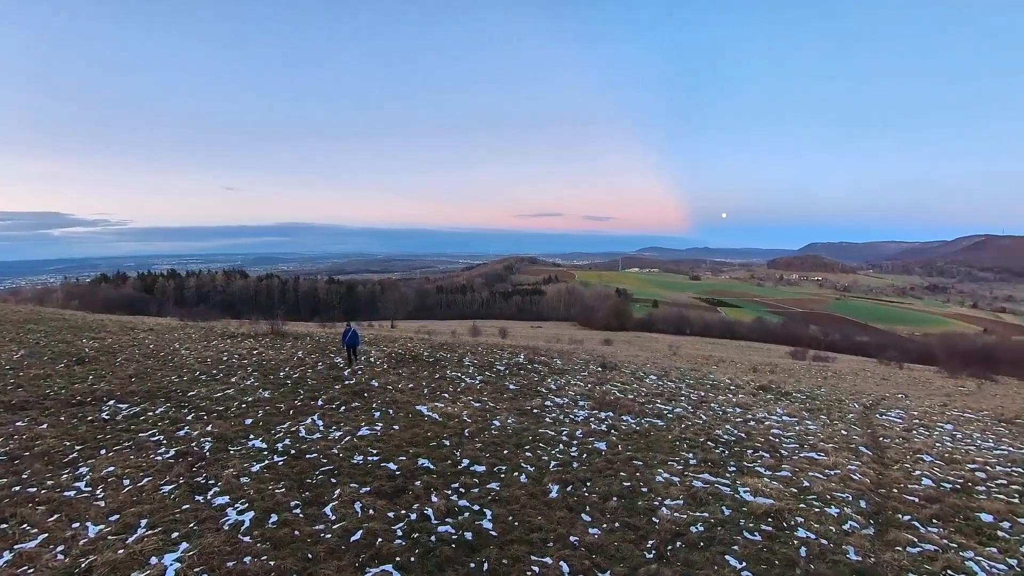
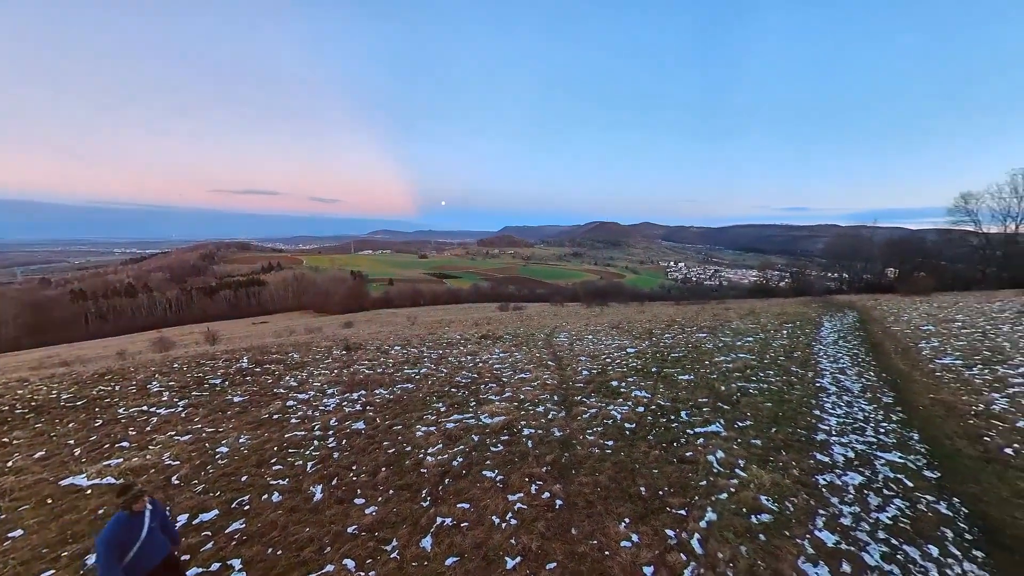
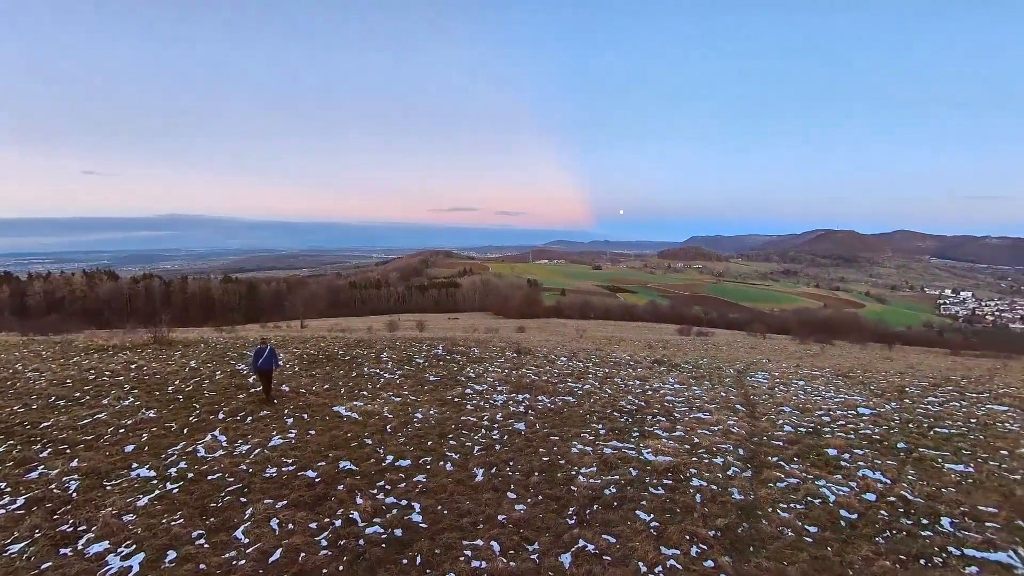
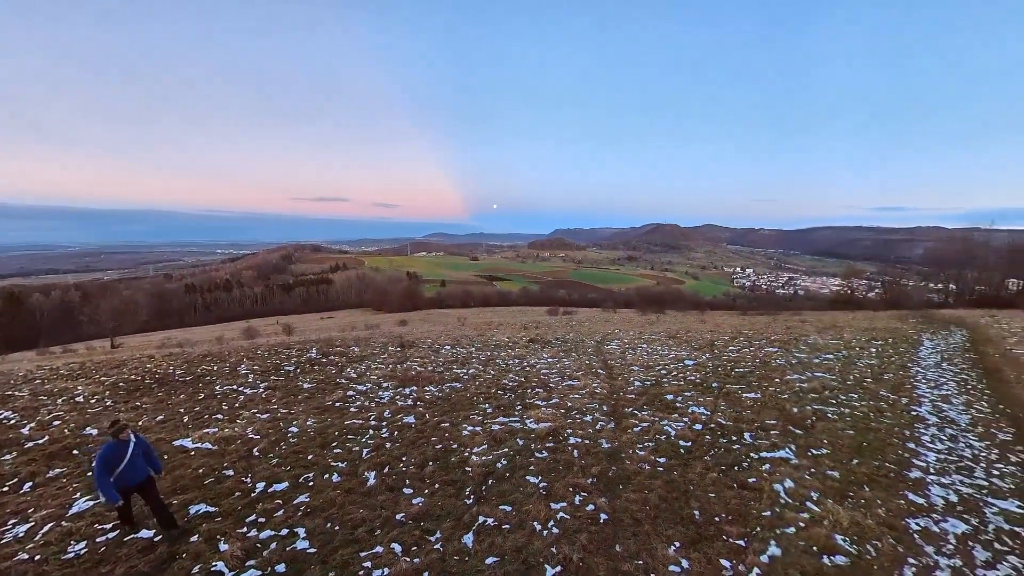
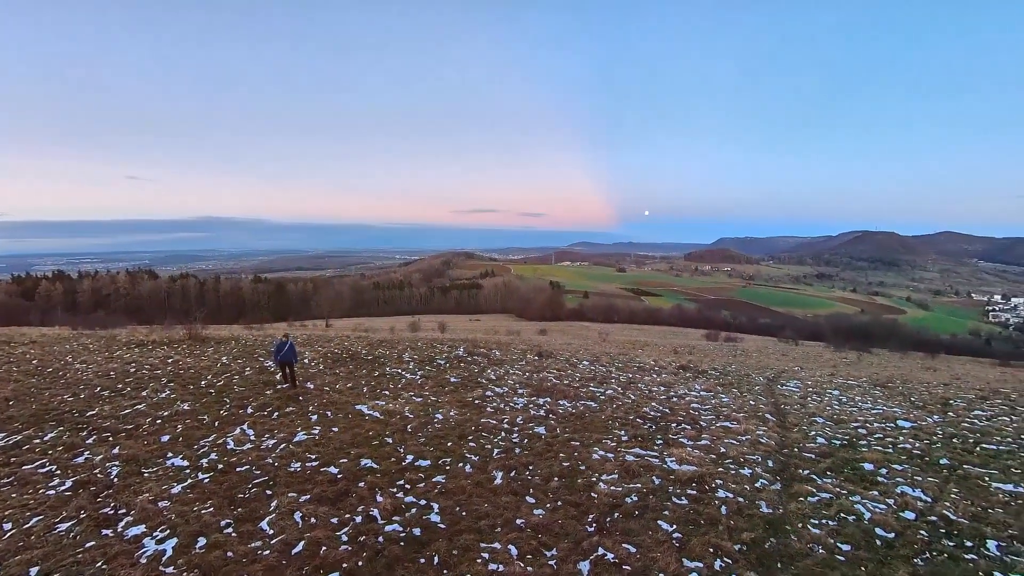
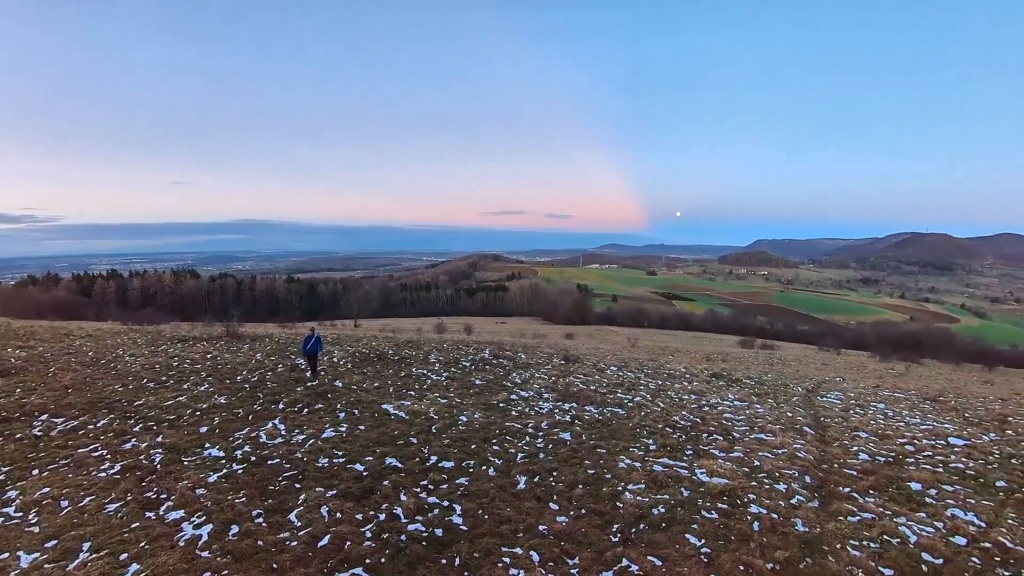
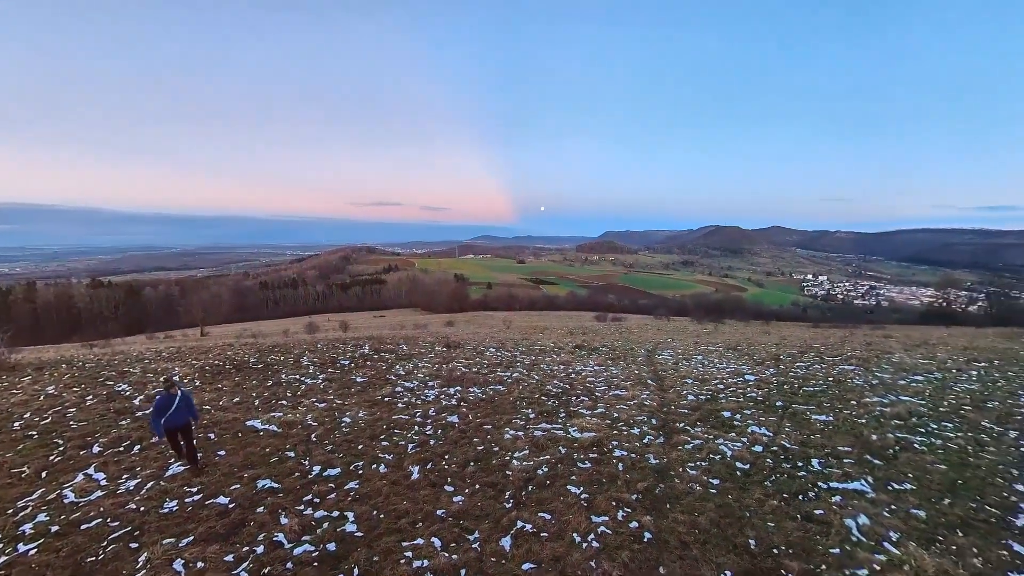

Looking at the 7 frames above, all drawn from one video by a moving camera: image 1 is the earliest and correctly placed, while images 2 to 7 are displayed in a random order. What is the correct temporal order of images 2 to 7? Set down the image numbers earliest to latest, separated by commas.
6, 5, 3, 7, 4, 2
